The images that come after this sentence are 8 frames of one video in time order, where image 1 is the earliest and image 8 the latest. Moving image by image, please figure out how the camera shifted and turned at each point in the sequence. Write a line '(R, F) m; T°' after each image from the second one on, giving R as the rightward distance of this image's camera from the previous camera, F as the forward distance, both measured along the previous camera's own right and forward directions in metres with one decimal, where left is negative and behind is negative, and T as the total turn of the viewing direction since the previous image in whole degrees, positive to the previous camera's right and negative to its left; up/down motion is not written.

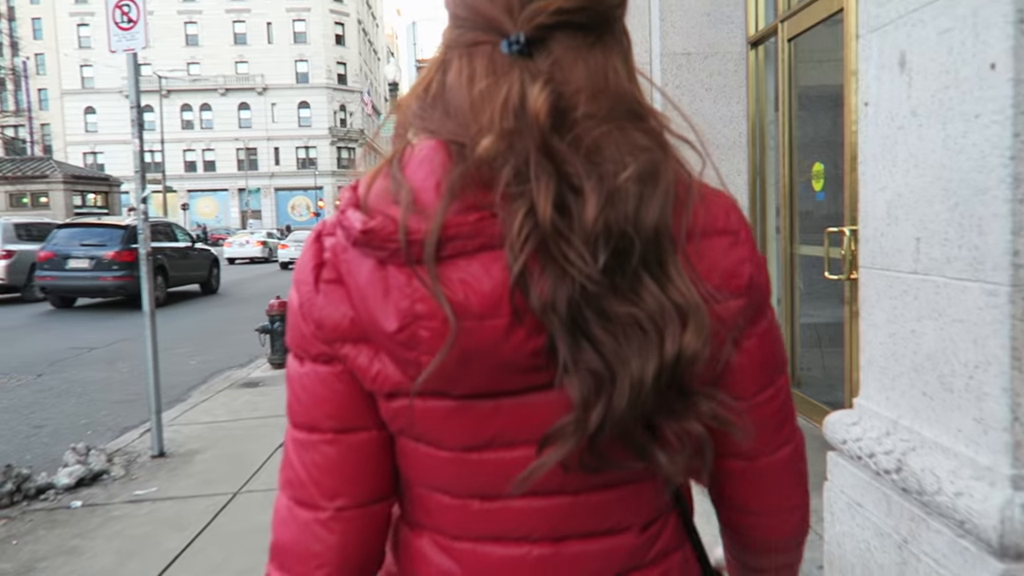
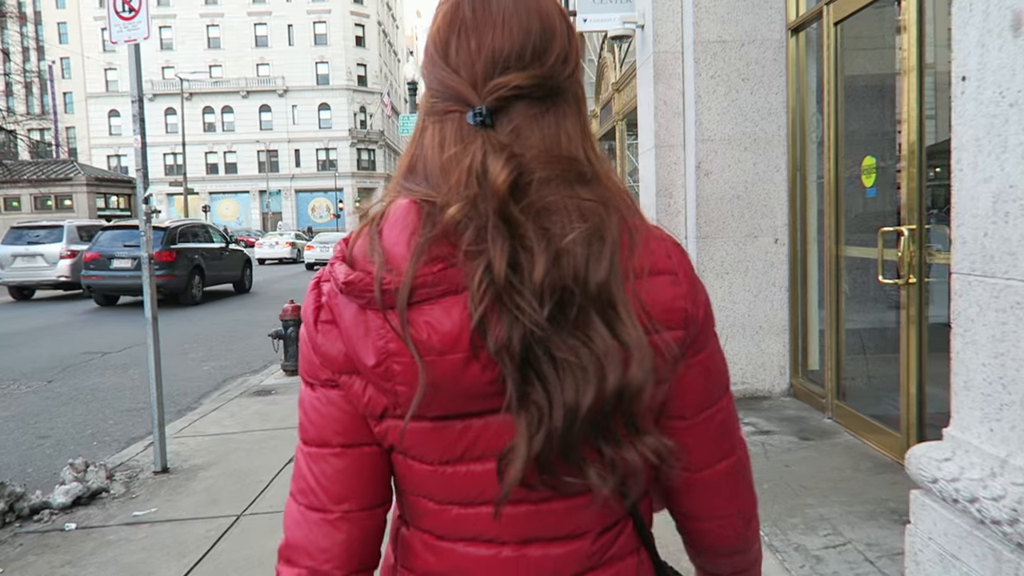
(0.0, +0.3) m; -1°
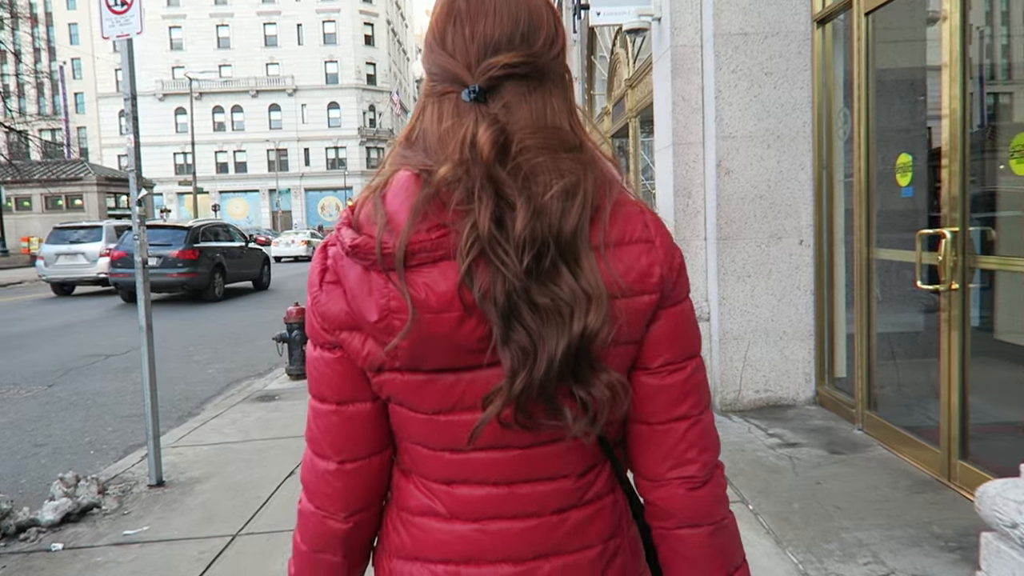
(0.0, +0.2) m; -1°
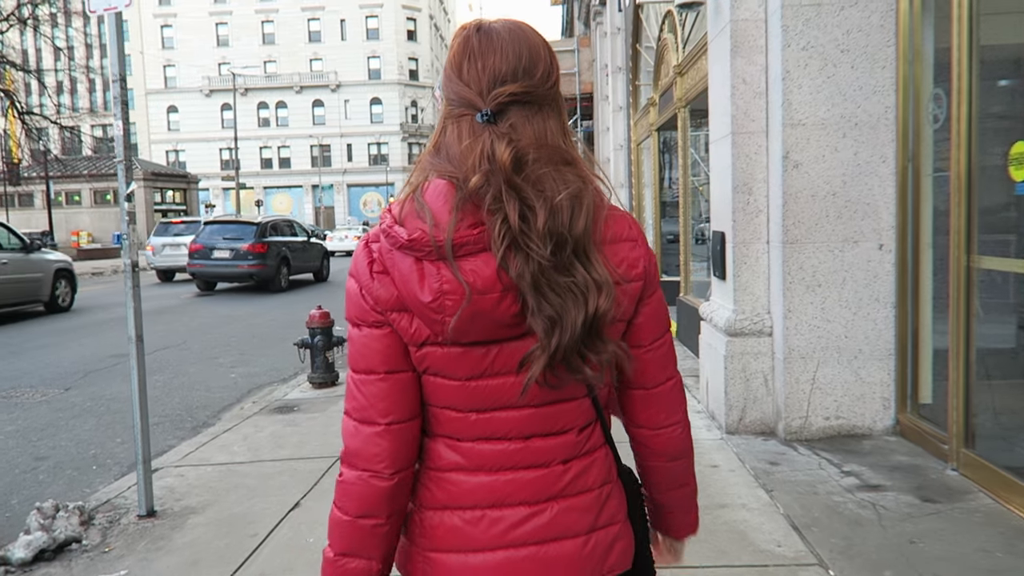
(0.0, +0.6) m; -3°
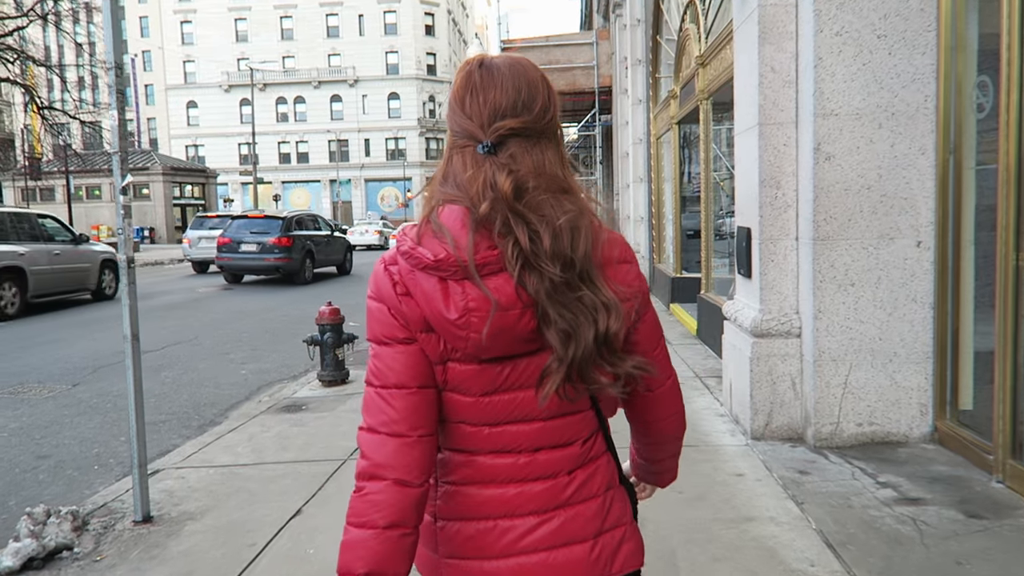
(0.0, +0.2) m; -1°
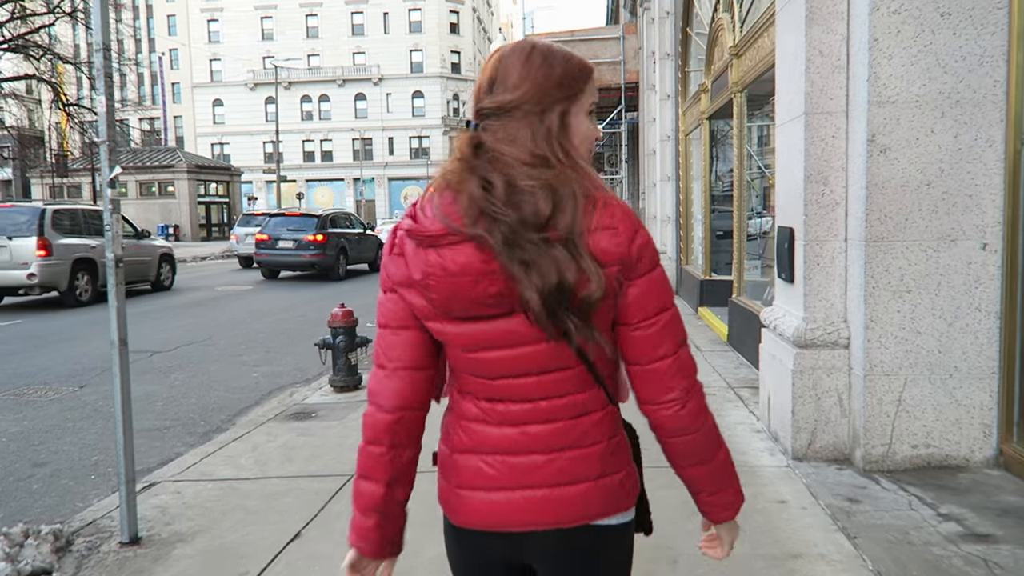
(0.0, +0.4) m; -2°
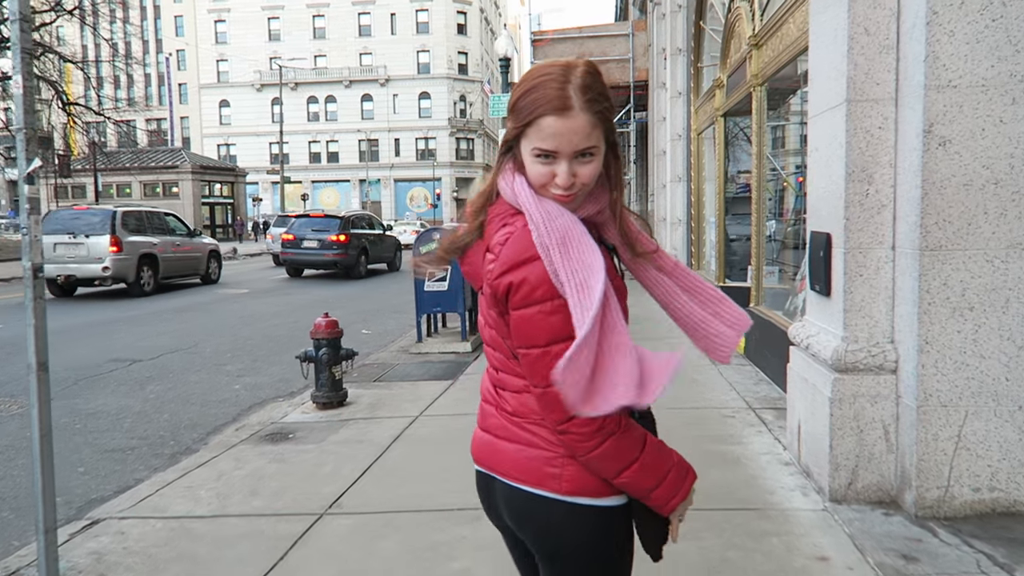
(+0.1, +0.6) m; -1°
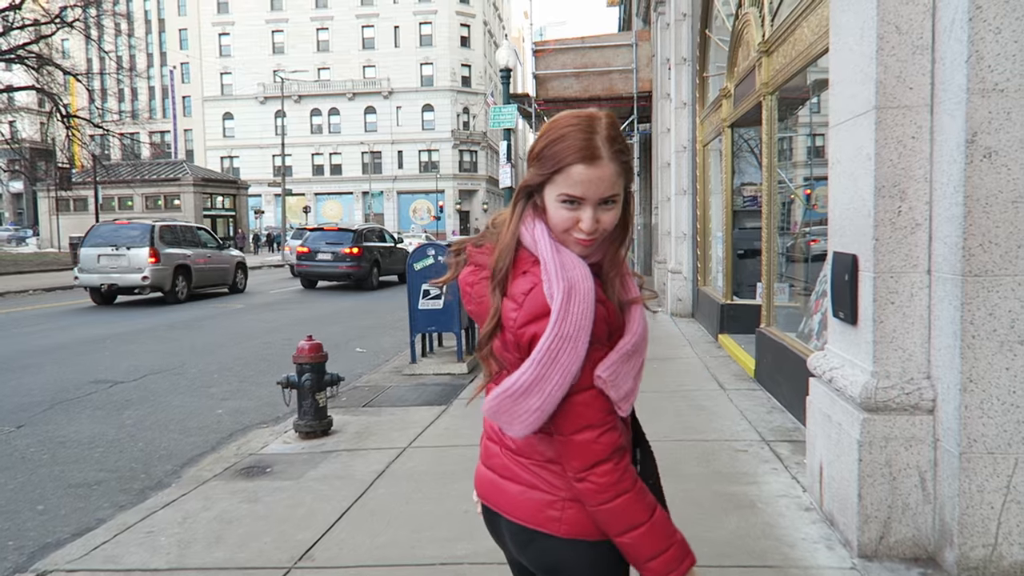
(+0.1, +0.4) m; 0°
